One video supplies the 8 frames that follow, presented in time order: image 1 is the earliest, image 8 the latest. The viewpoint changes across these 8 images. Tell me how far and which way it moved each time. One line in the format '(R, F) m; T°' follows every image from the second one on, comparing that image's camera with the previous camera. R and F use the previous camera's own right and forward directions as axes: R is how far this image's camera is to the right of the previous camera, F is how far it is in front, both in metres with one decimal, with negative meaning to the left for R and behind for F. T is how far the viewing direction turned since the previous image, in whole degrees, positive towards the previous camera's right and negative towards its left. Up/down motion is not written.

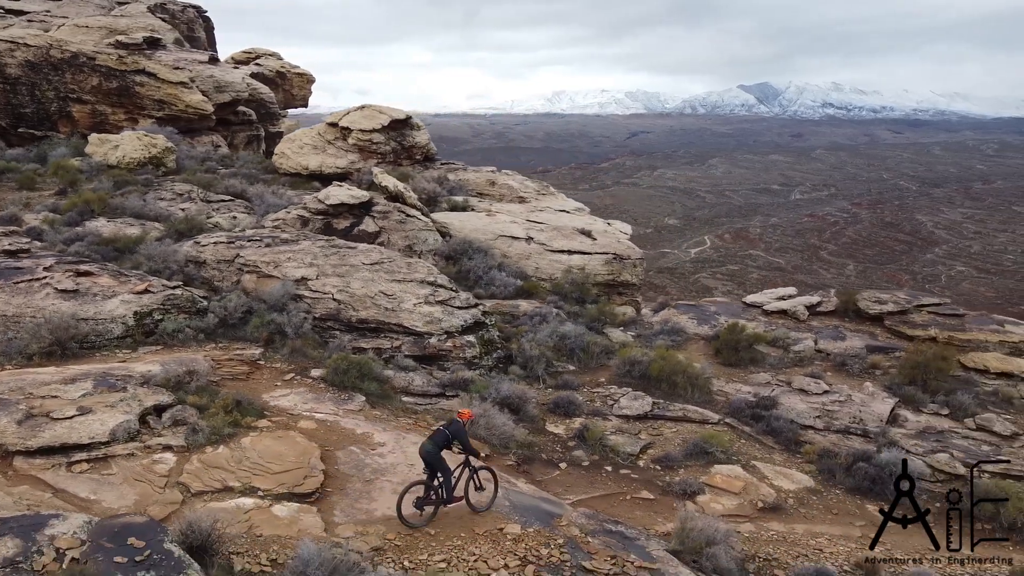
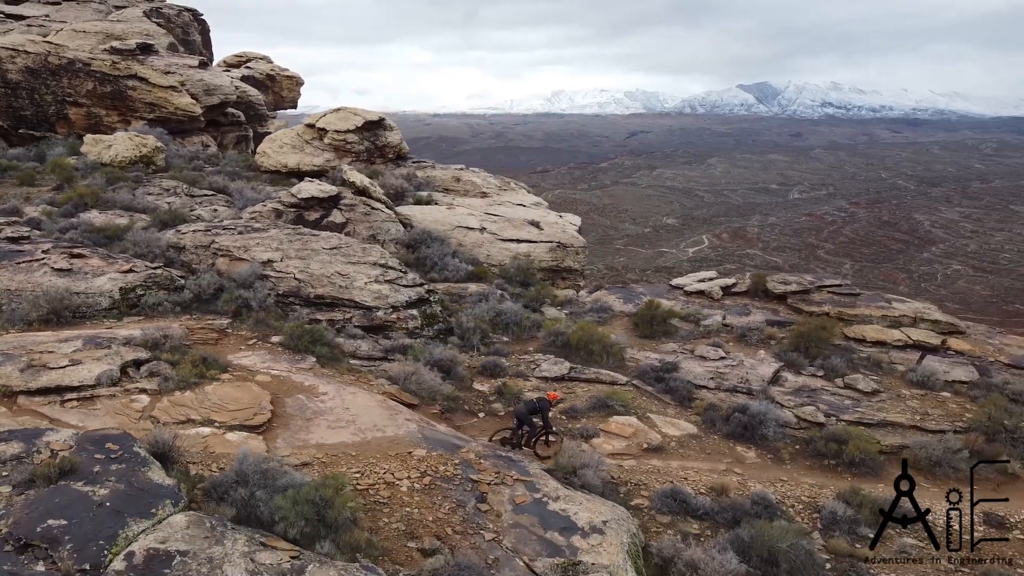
(+1.2, -1.5) m; 0°
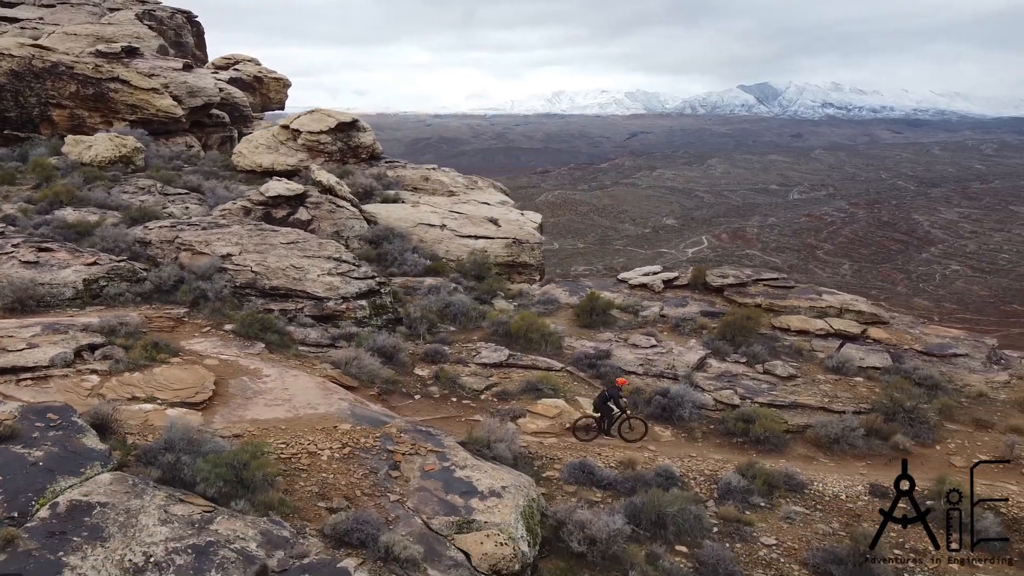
(+1.2, -0.7) m; 0°
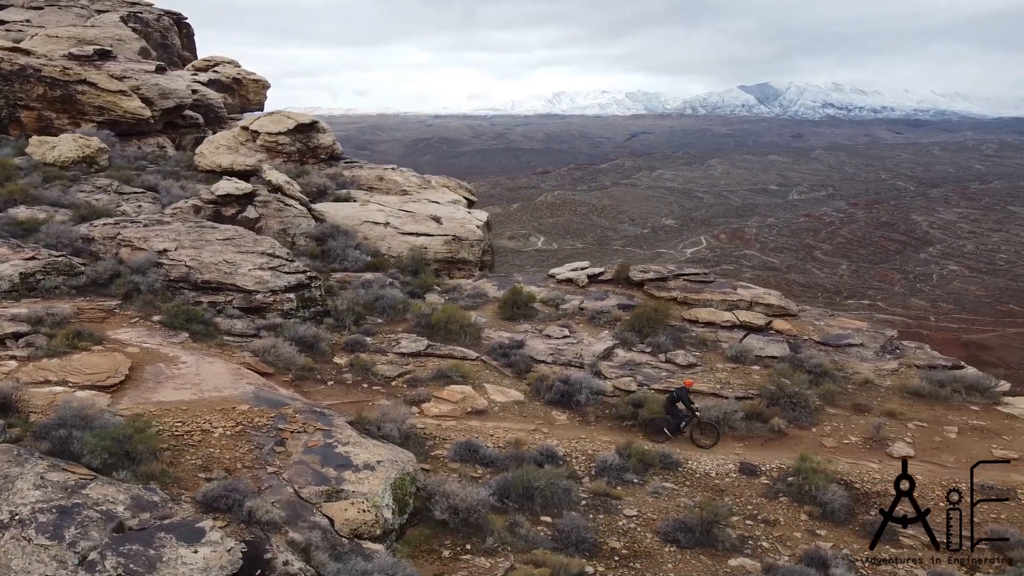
(+1.8, -0.6) m; 0°
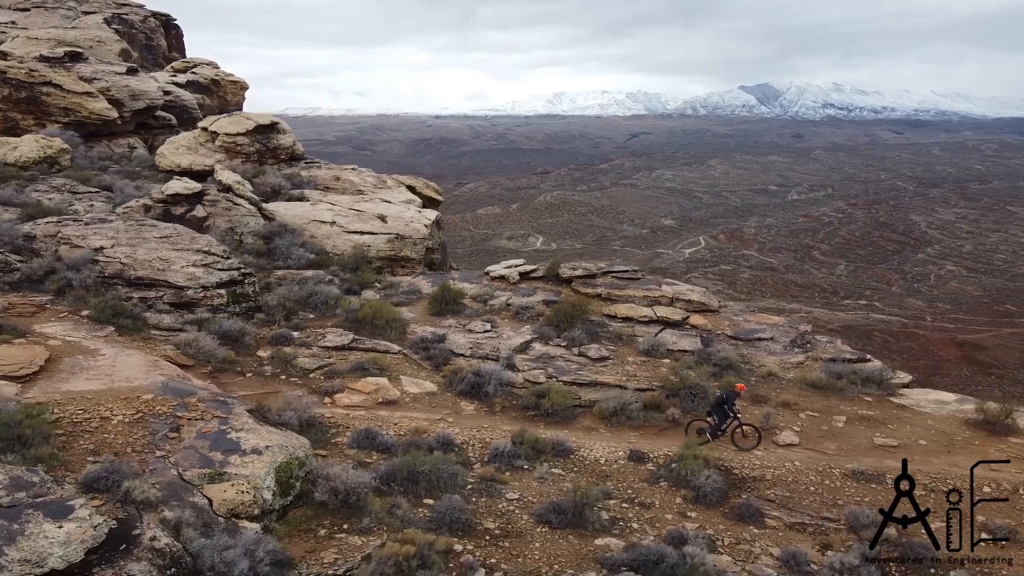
(+1.8, -0.4) m; 0°
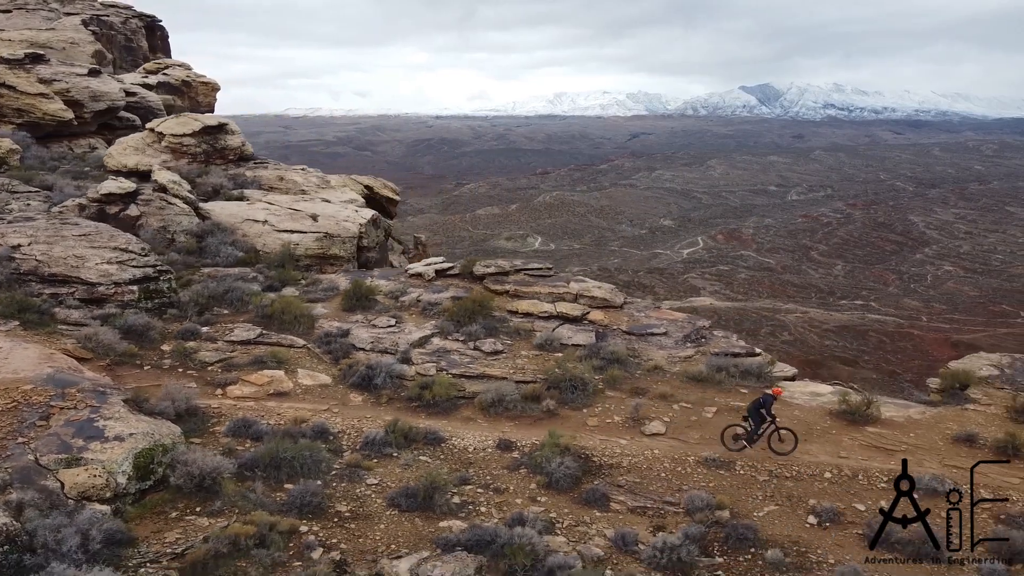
(+2.3, -0.4) m; 0°
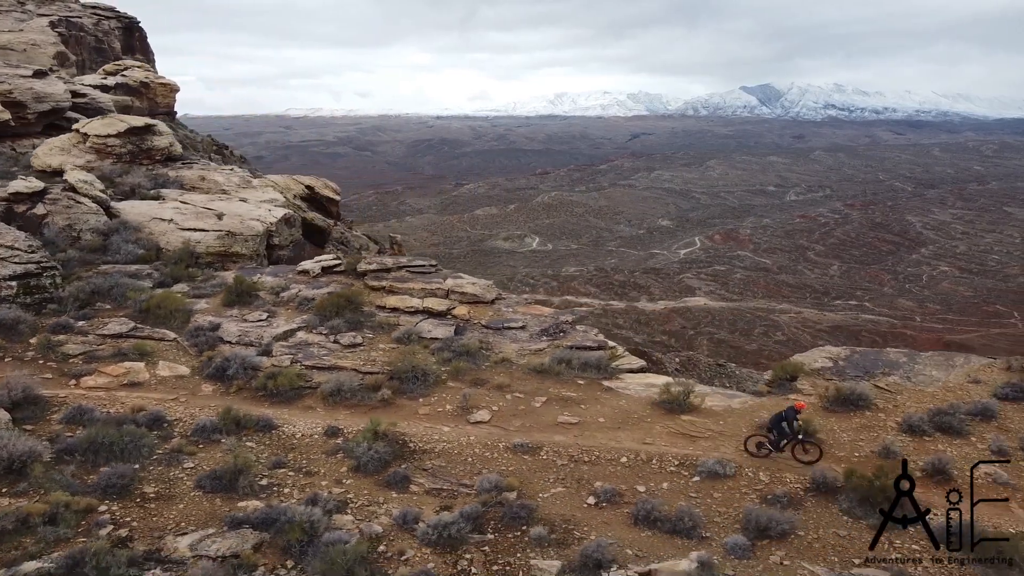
(+3.3, -0.5) m; 0°
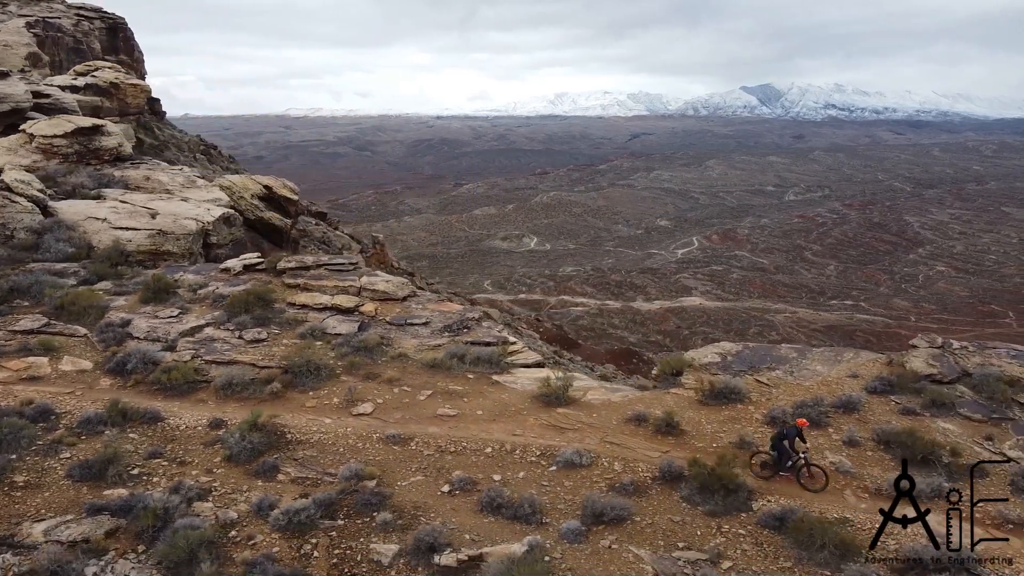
(+2.4, -0.3) m; 0°
